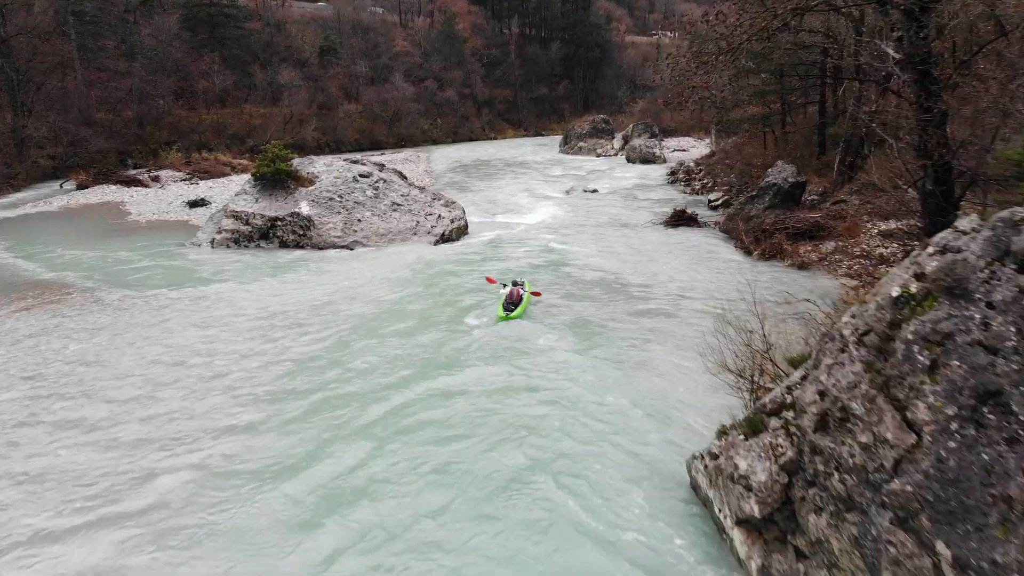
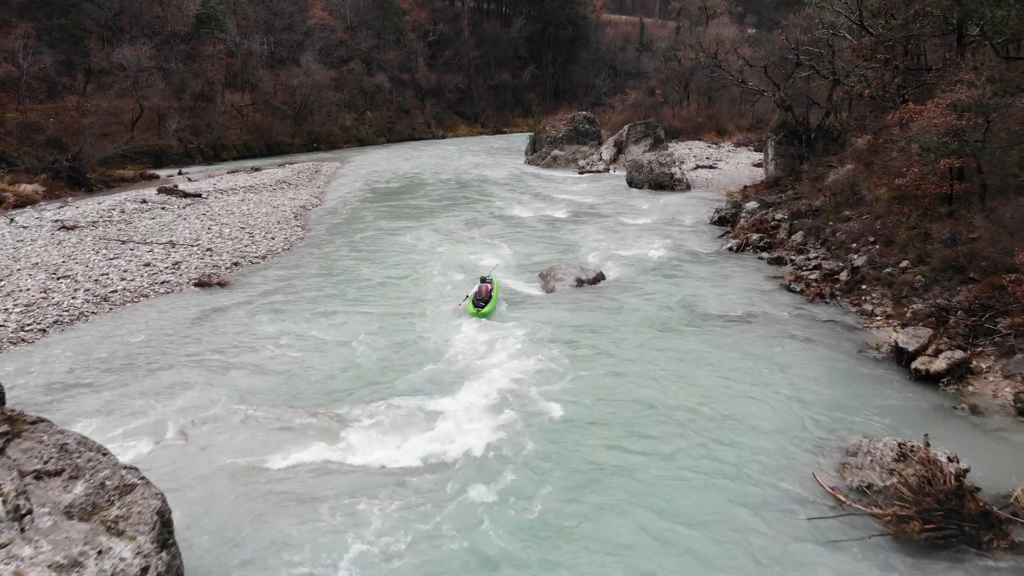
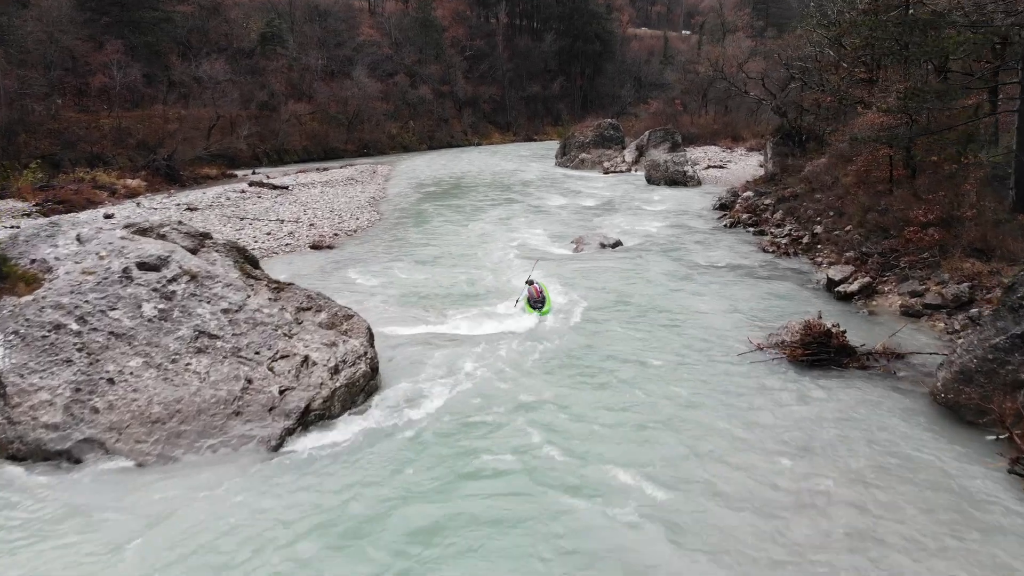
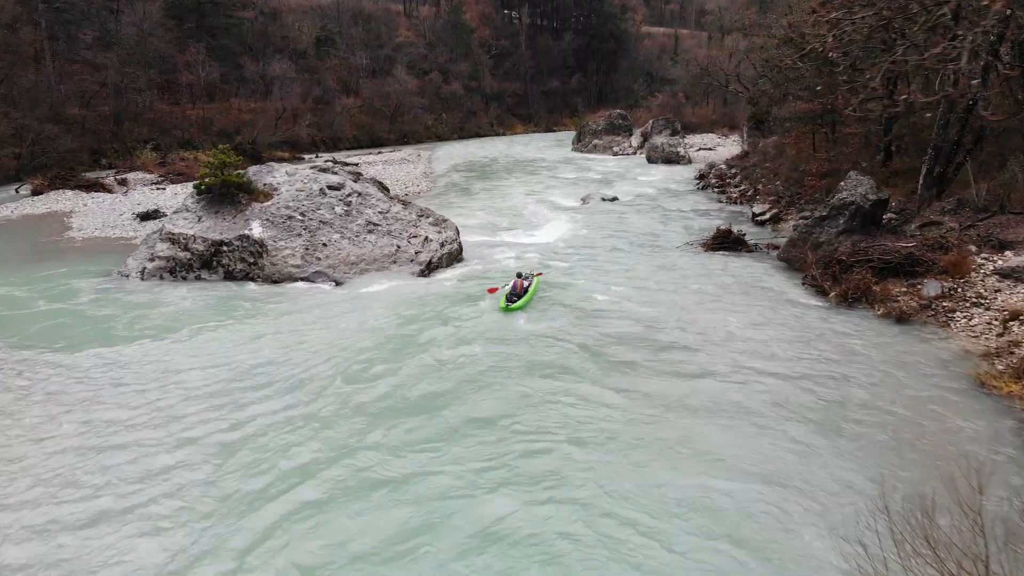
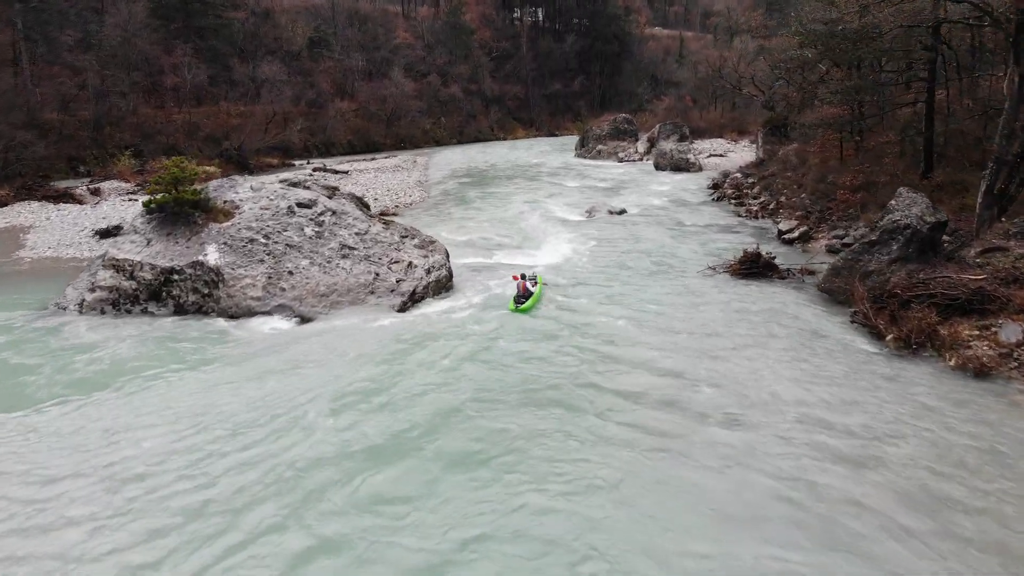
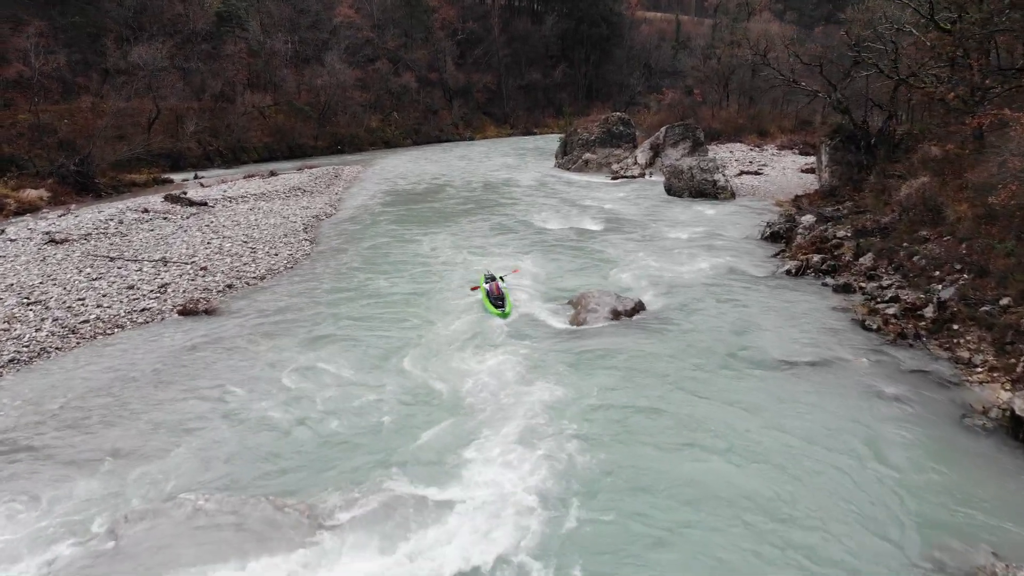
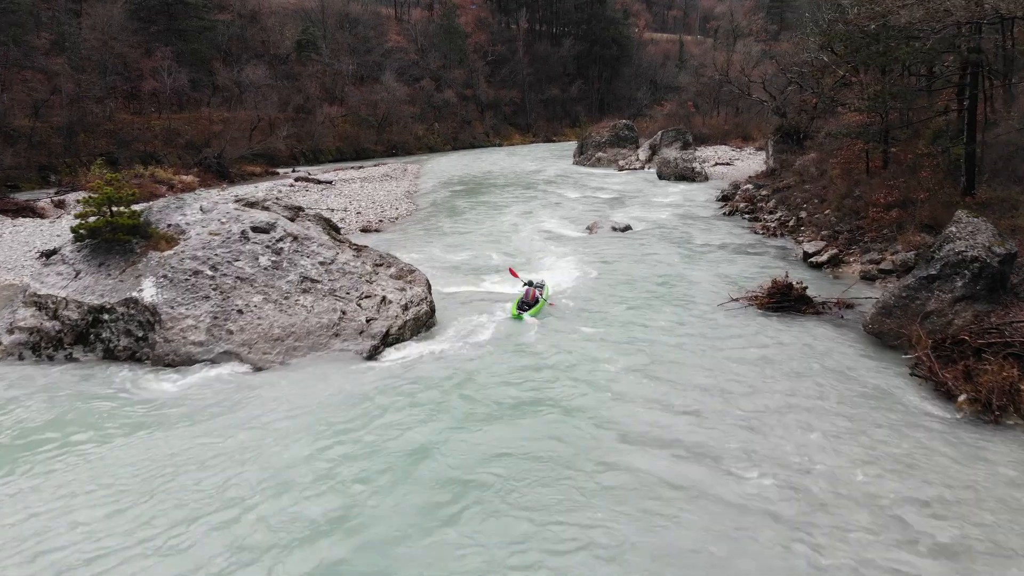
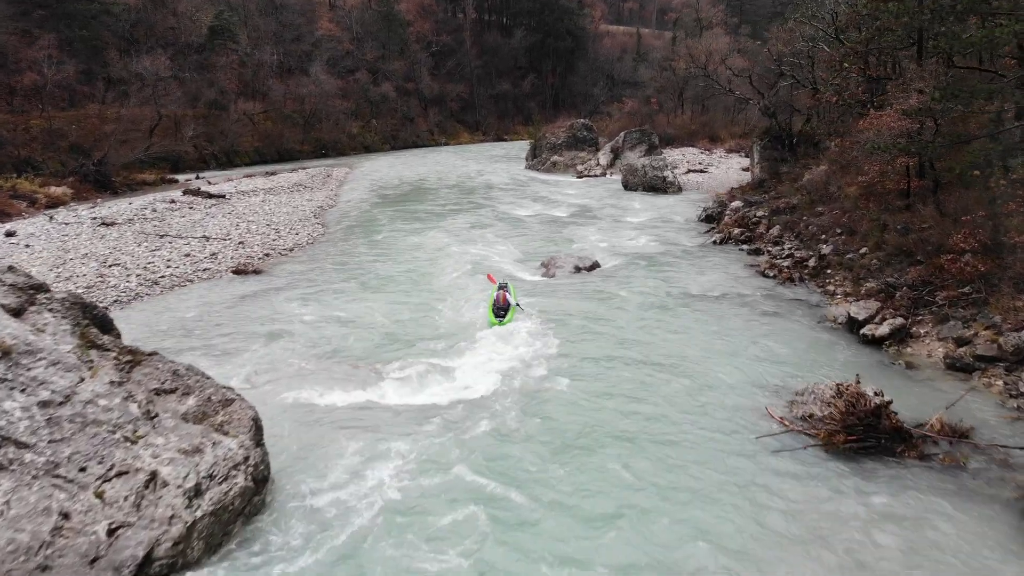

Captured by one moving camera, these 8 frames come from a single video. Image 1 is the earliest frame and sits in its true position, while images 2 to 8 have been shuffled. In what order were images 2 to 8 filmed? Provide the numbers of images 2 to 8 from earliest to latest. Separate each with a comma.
4, 5, 7, 3, 8, 2, 6
